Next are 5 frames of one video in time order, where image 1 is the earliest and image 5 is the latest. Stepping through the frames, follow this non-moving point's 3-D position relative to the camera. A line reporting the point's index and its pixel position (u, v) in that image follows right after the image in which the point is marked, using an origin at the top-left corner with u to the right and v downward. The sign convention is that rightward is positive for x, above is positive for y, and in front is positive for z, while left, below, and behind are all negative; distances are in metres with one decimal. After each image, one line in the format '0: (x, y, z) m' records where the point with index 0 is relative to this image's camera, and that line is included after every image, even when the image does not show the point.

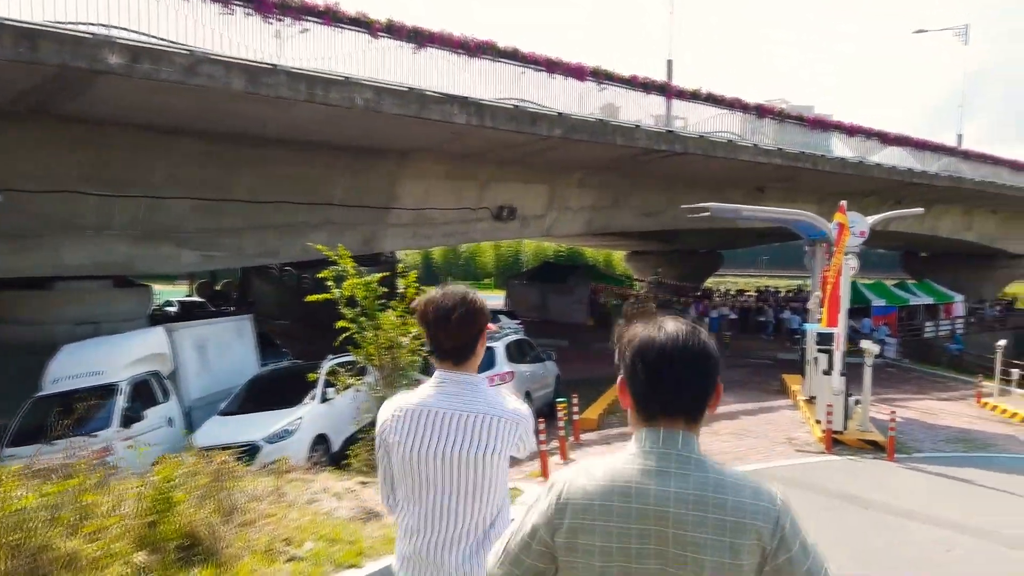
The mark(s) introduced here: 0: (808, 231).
0: (+4.9, +1.0, +12.5) m
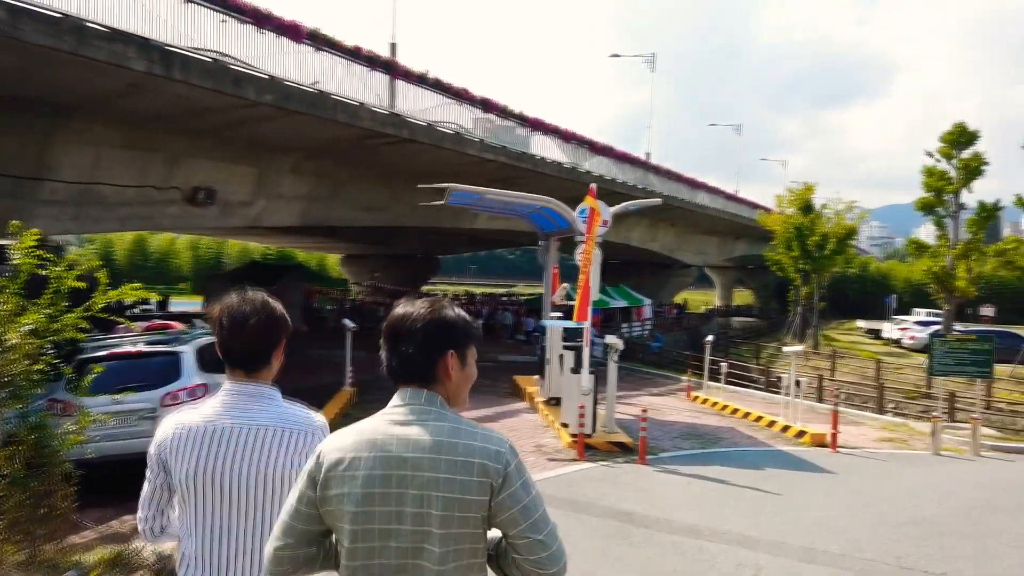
0: (+0.5, +1.0, +11.8) m
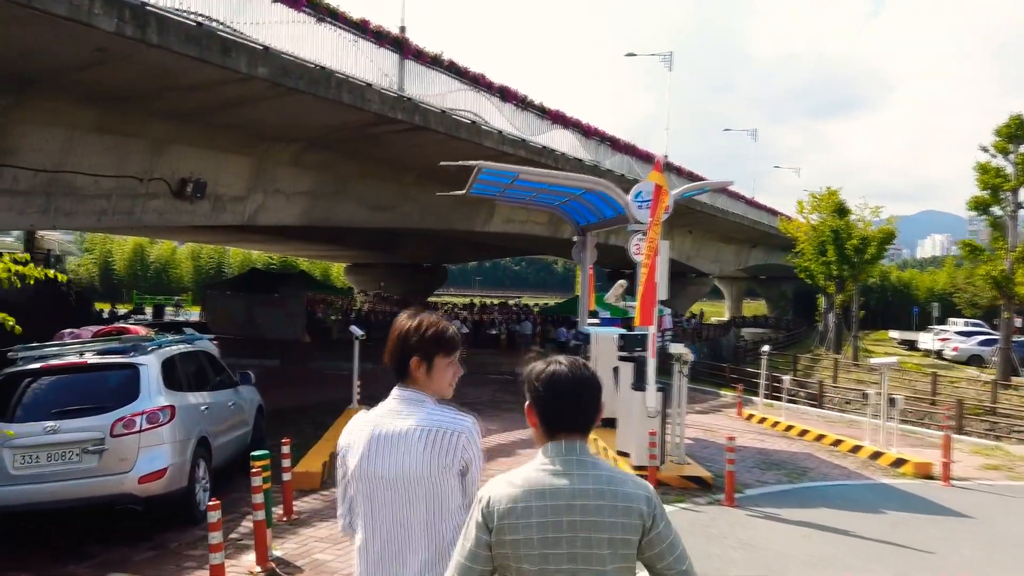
0: (+1.0, +1.0, +10.1) m
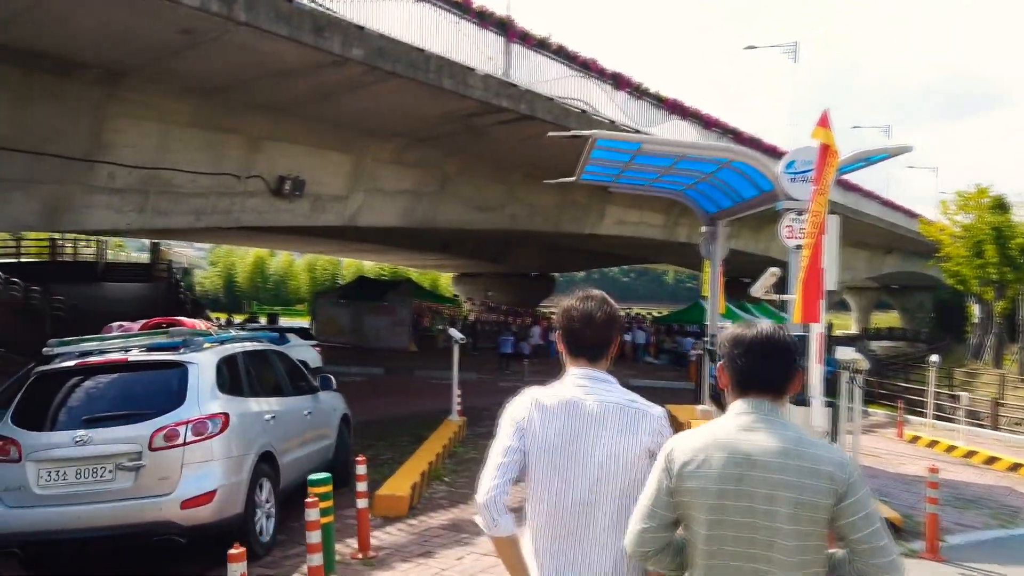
0: (+2.3, +1.1, +8.6) m
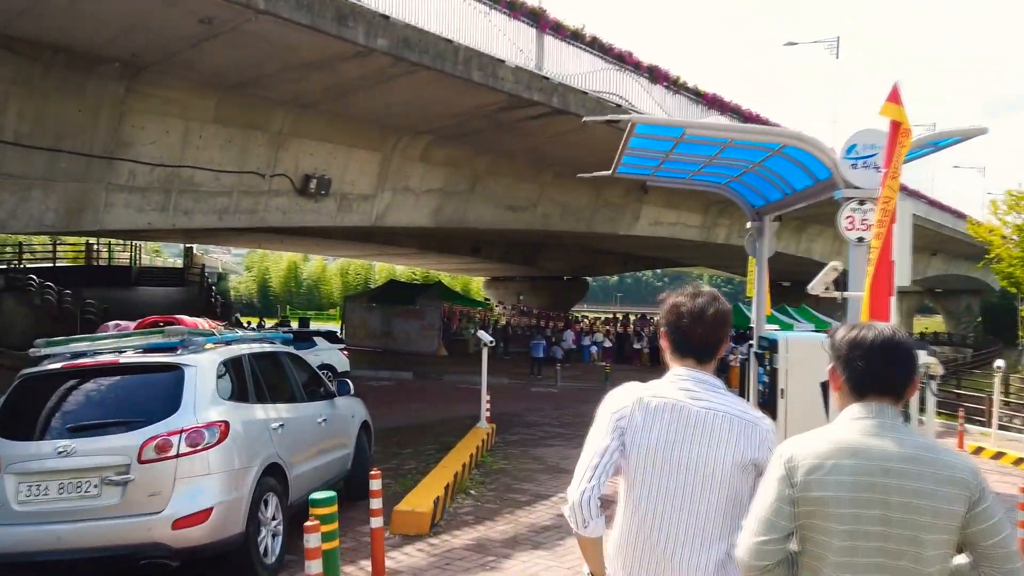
0: (+2.7, +1.1, +8.0) m
